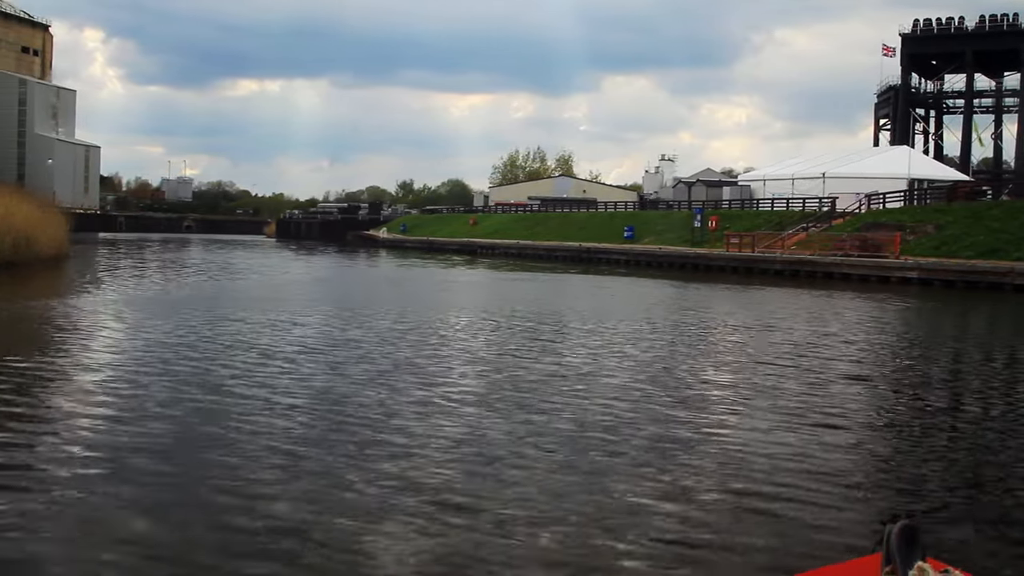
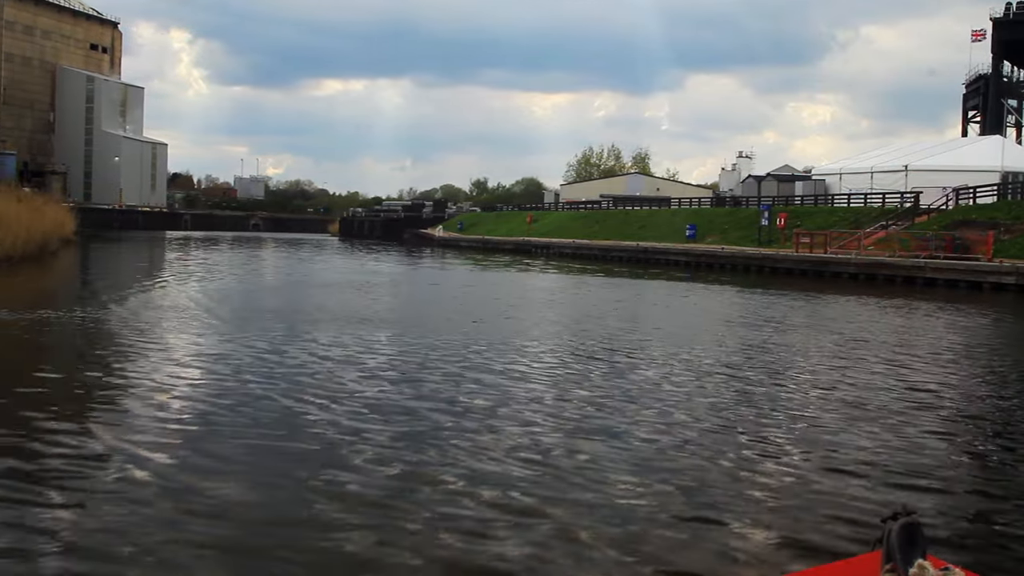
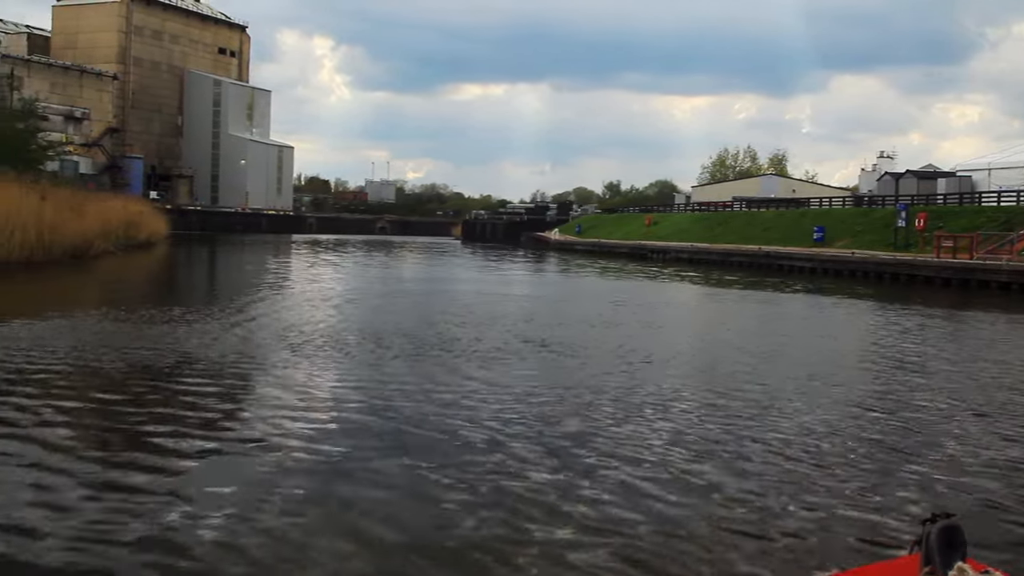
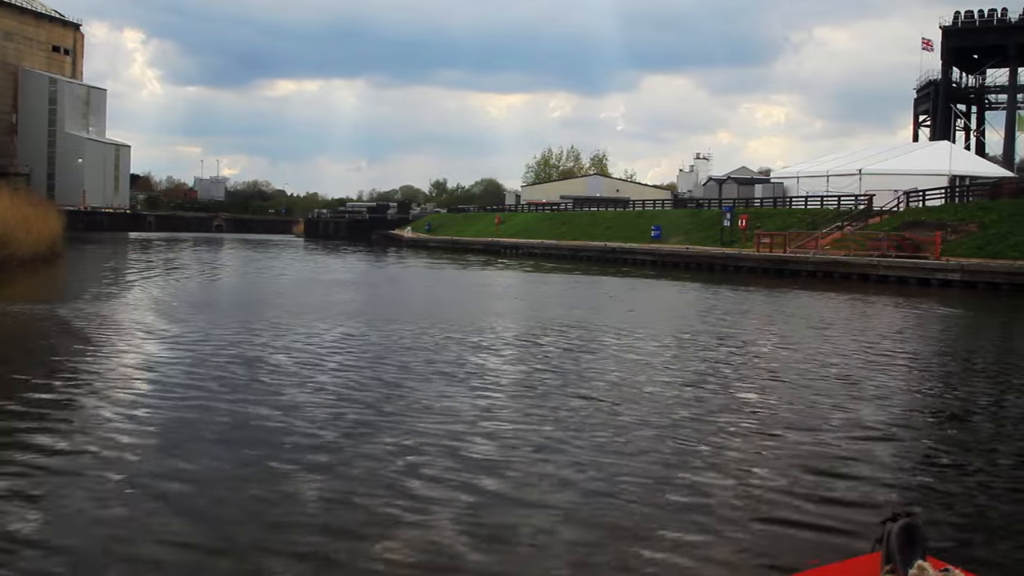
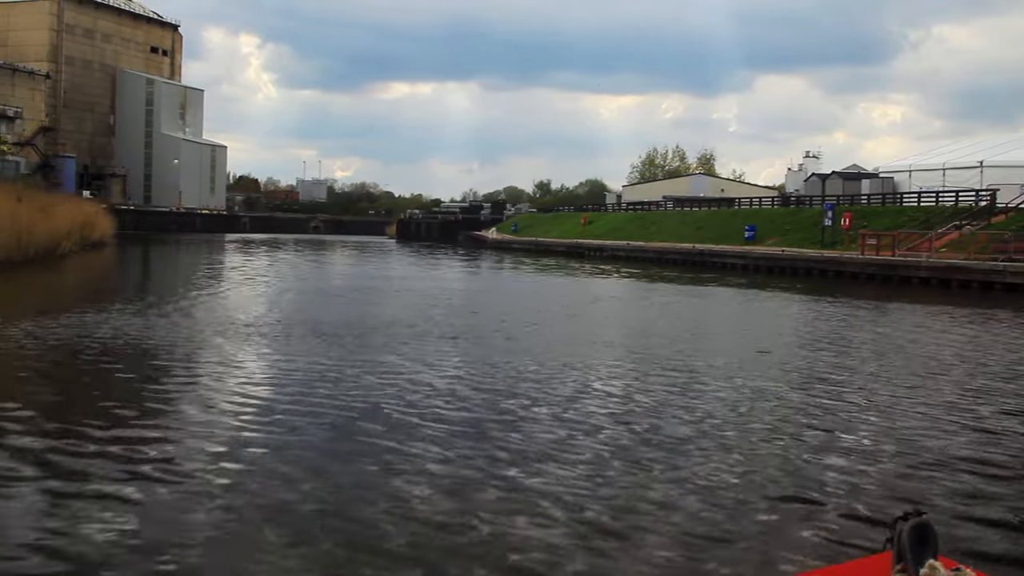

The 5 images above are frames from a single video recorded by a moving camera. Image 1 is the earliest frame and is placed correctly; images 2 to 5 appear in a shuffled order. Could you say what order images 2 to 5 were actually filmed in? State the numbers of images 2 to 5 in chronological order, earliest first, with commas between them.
4, 2, 5, 3
